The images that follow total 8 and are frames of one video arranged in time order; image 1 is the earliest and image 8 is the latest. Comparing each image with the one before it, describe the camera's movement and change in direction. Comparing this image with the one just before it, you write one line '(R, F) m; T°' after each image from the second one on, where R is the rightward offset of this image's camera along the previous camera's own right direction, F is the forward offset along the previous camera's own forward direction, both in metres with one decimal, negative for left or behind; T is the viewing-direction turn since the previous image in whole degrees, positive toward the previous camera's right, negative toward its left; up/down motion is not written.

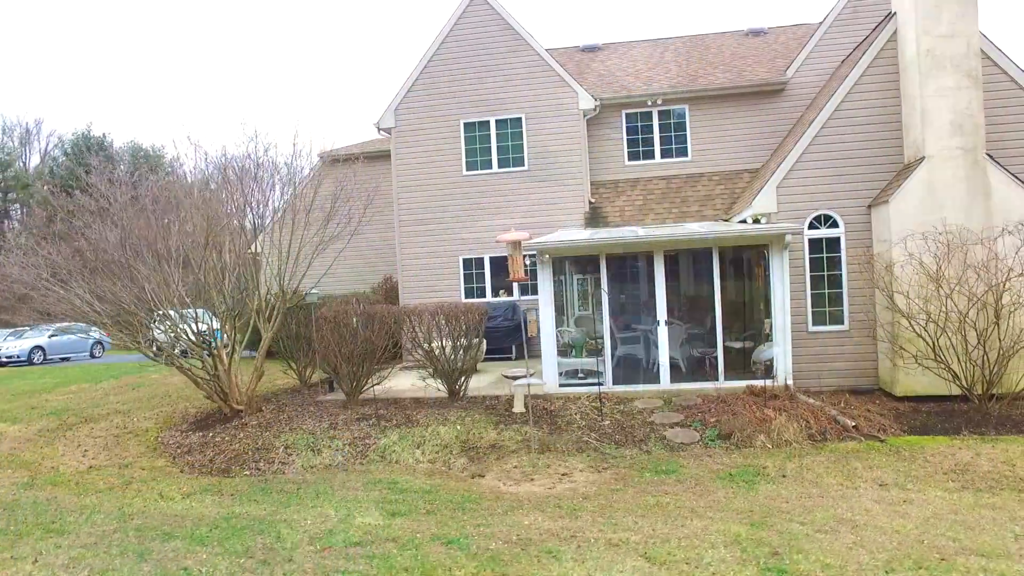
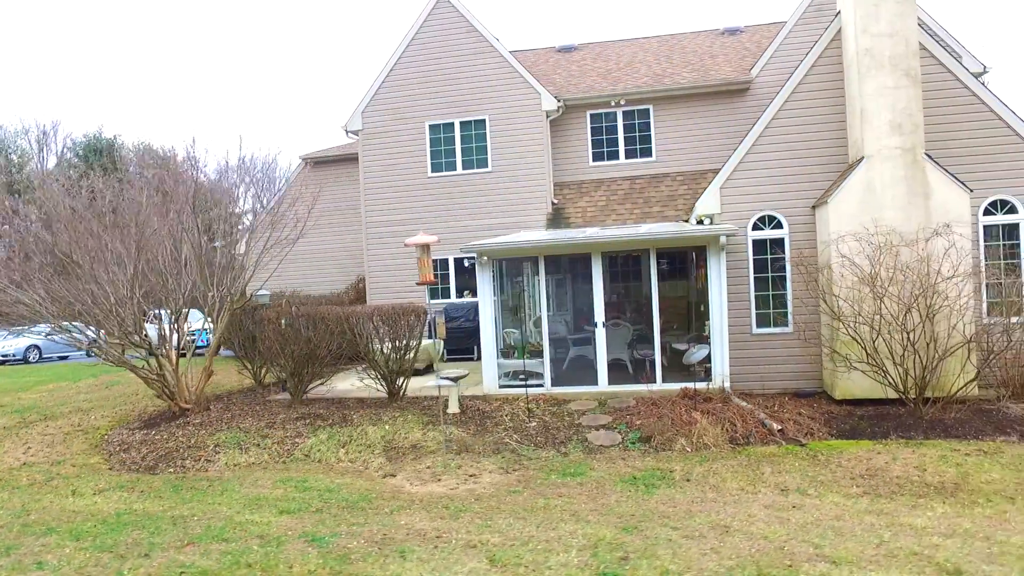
(+1.3, 0.0) m; -2°
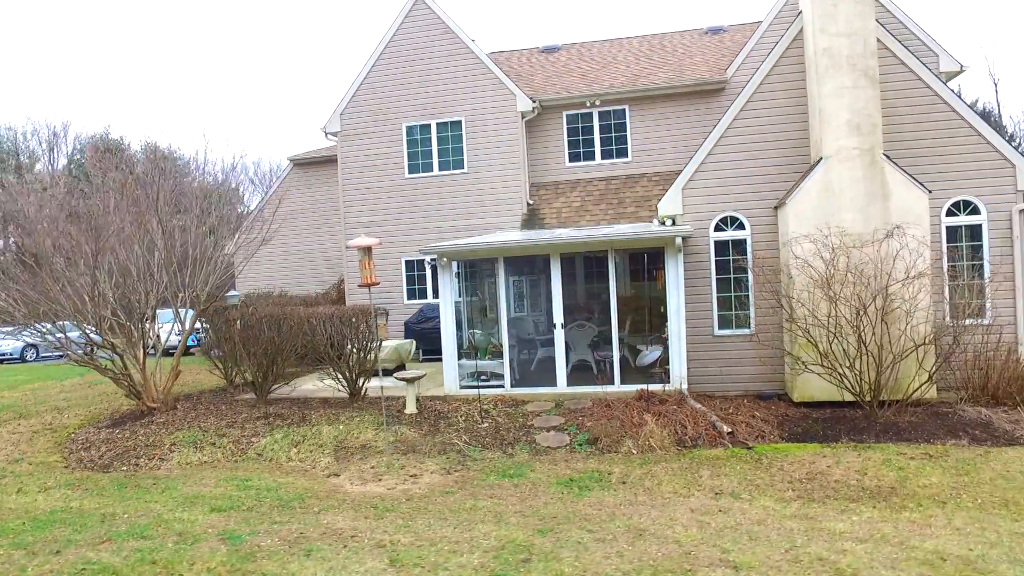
(+0.8, 0.0) m; -1°
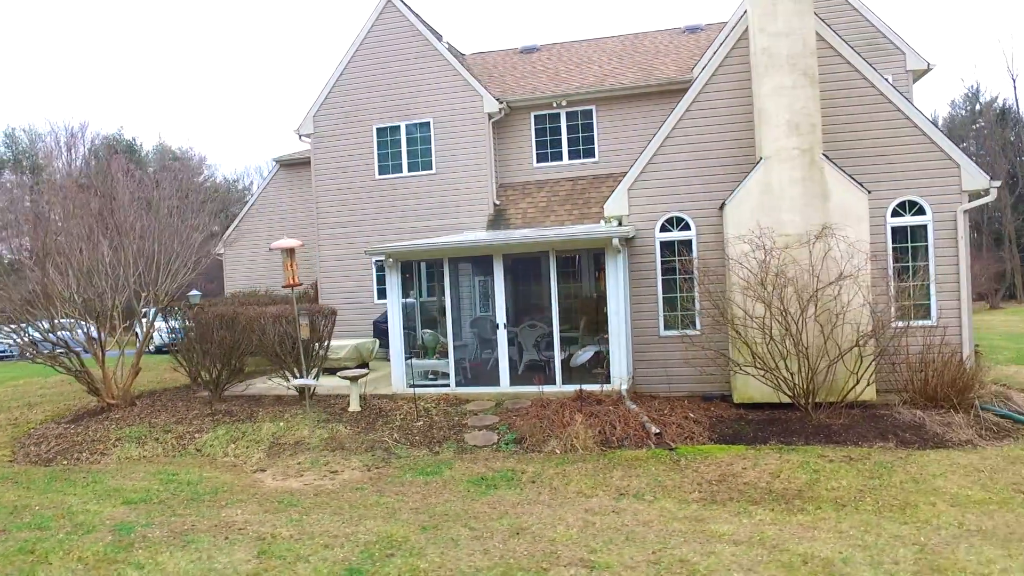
(+1.2, -0.1) m; -2°
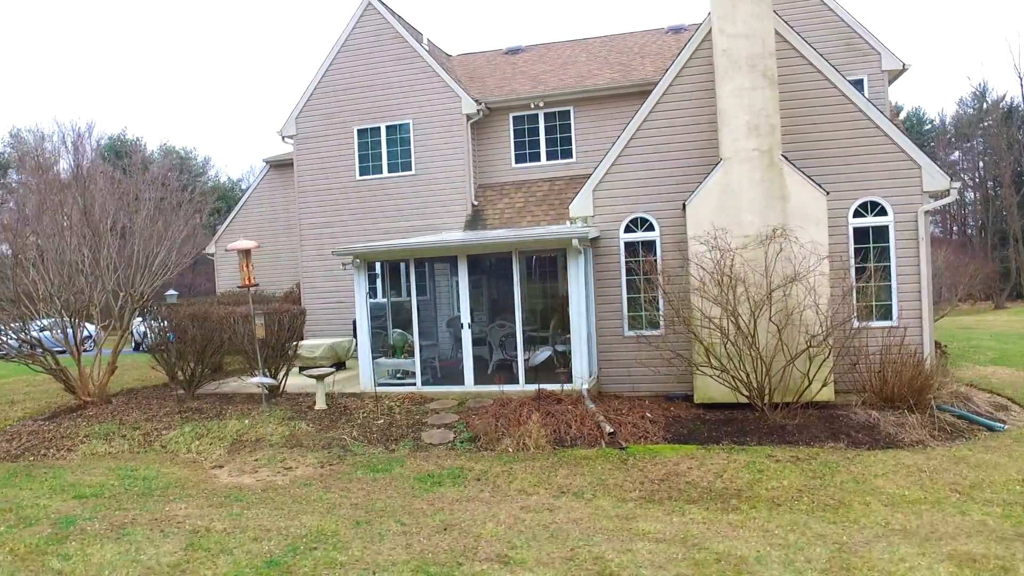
(+0.7, -0.1) m; -1°
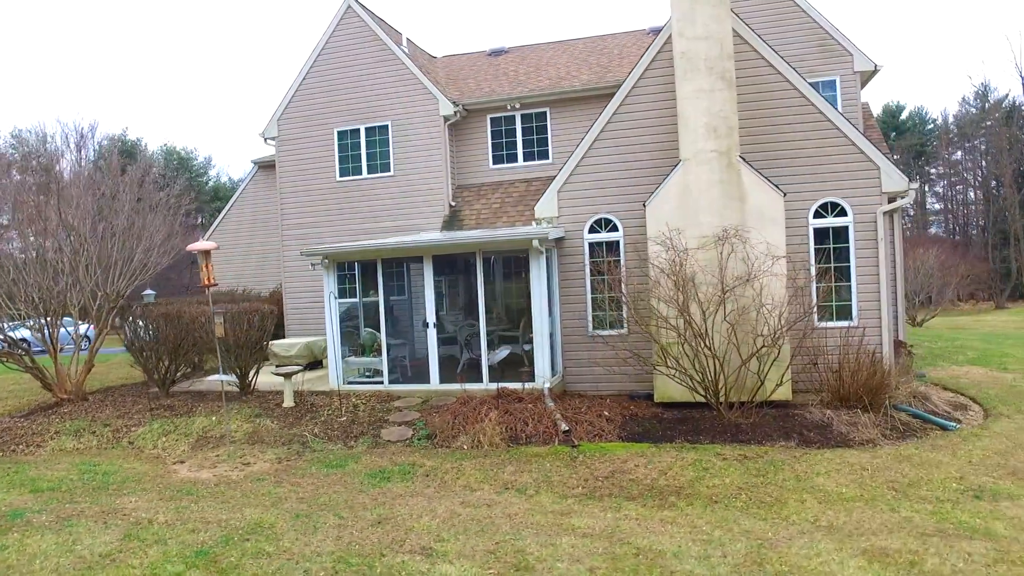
(+0.7, -0.1) m; -1°
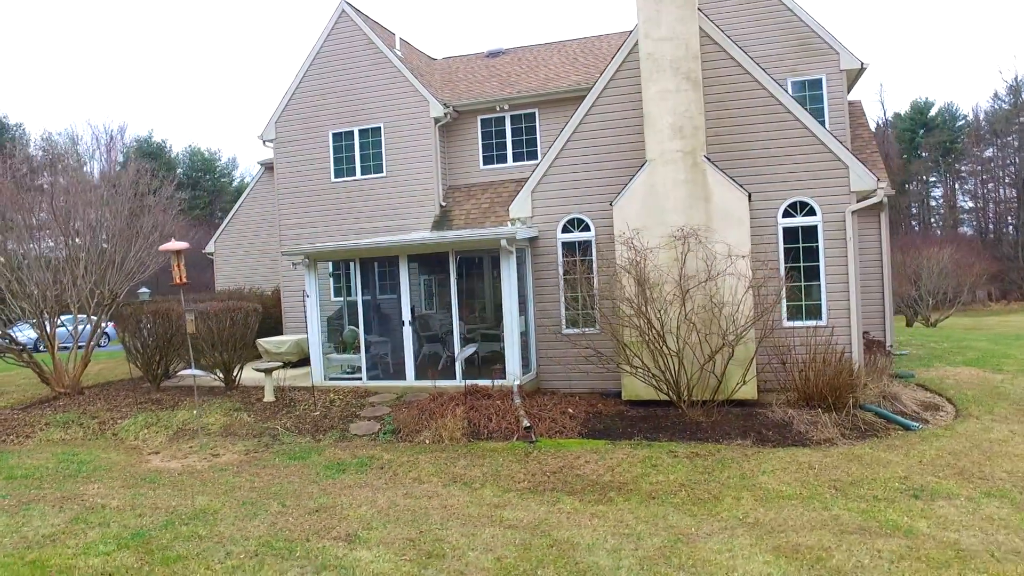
(+0.9, -0.2) m; -2°
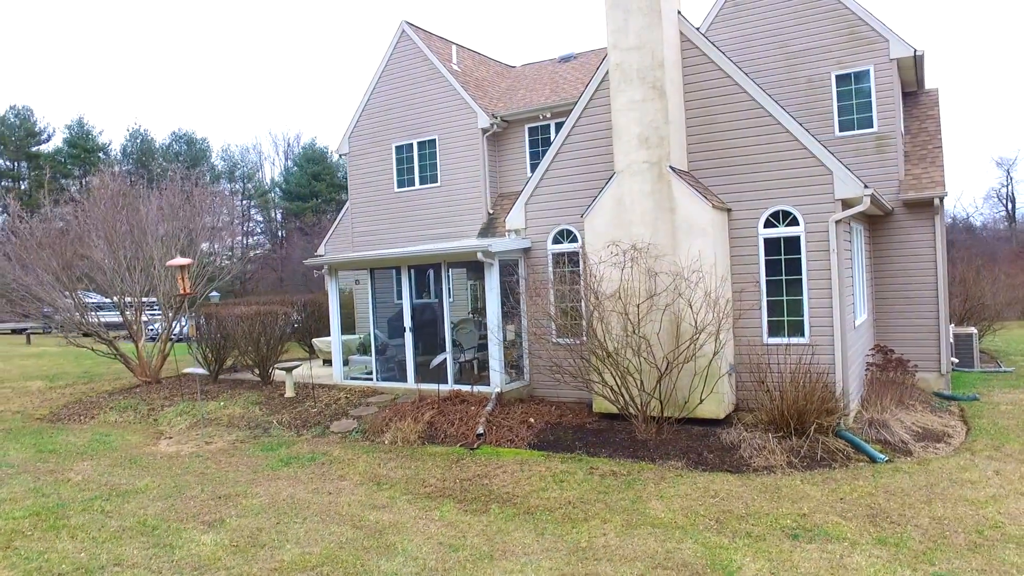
(+2.9, 0.0) m; -14°
